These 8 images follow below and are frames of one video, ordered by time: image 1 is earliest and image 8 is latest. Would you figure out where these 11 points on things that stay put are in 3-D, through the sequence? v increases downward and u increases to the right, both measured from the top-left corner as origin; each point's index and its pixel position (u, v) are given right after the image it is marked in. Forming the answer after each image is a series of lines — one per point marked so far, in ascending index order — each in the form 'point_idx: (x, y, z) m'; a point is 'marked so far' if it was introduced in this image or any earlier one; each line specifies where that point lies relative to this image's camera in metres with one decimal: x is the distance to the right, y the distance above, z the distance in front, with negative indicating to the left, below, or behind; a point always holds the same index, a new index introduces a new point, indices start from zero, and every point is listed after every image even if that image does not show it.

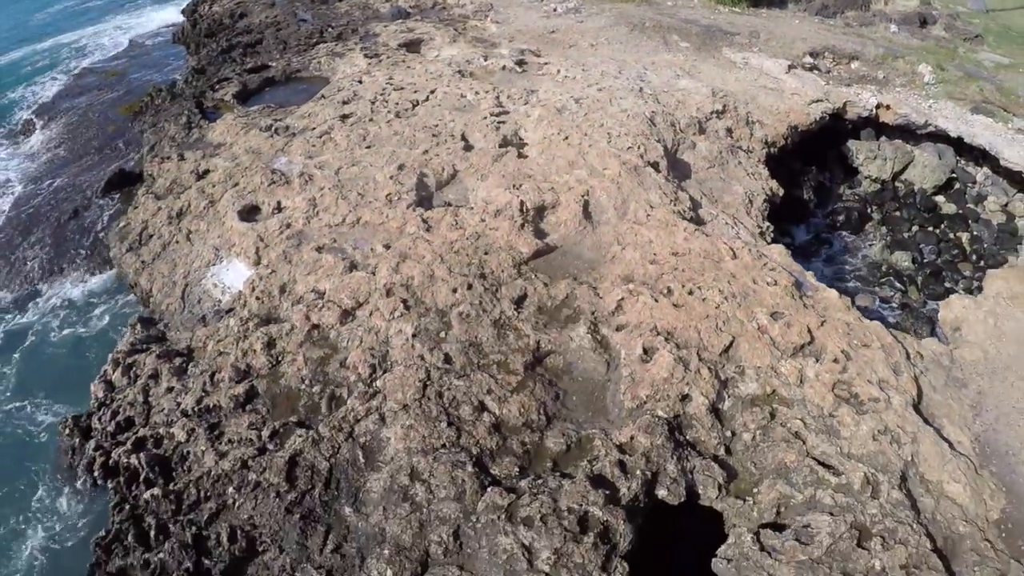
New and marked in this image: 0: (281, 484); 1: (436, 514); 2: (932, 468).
0: (-14.1, -12.3, +11.3) m
1: (-4.2, -13.2, +10.7) m
2: (+28.5, -12.2, +12.5) m
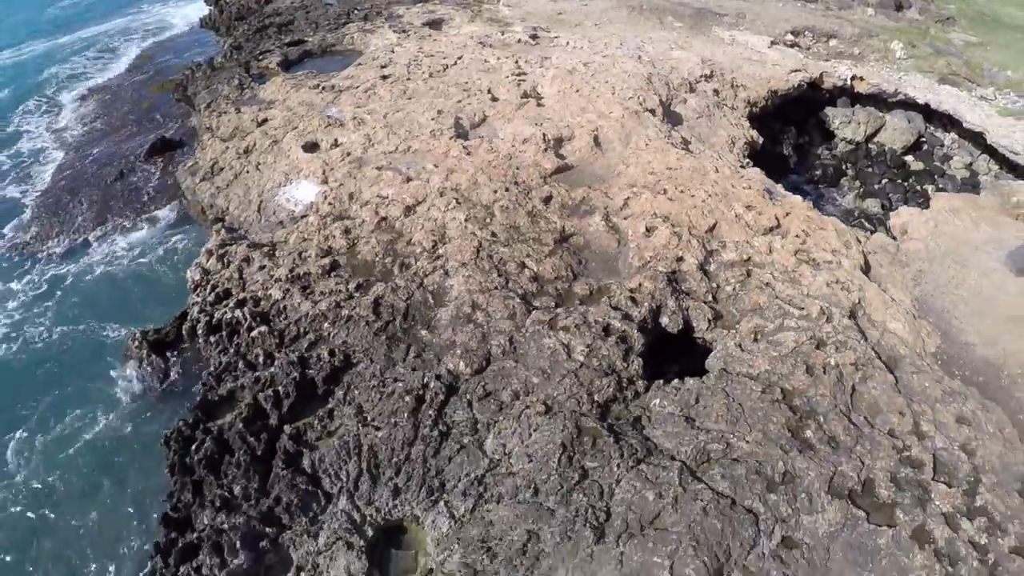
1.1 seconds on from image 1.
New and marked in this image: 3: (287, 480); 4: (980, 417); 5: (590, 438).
0: (-11.0, -2.3, +14.3) m
1: (-1.1, -3.1, +13.8) m
2: (+31.5, -1.8, +15.7) m
3: (-14.5, -12.6, +11.3) m
4: (+34.9, -9.8, +13.3) m
5: (+5.1, -9.6, +11.7) m
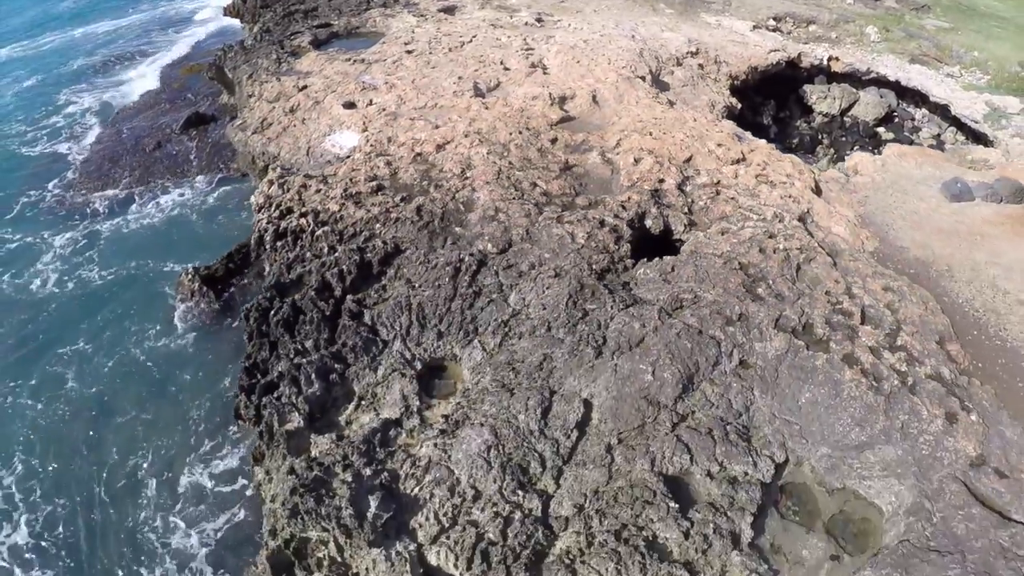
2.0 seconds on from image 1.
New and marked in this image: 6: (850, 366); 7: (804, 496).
0: (-9.5, +6.9, +17.9) m
1: (+0.3, +6.1, +17.3) m
2: (+33.0, +7.5, +19.2) m
3: (-13.0, -3.4, +14.9) m
4: (+36.4, -0.5, +16.8) m
5: (+6.6, -0.3, +15.2) m
6: (+25.8, -6.1, +13.9) m
7: (+21.0, -15.4, +12.2) m
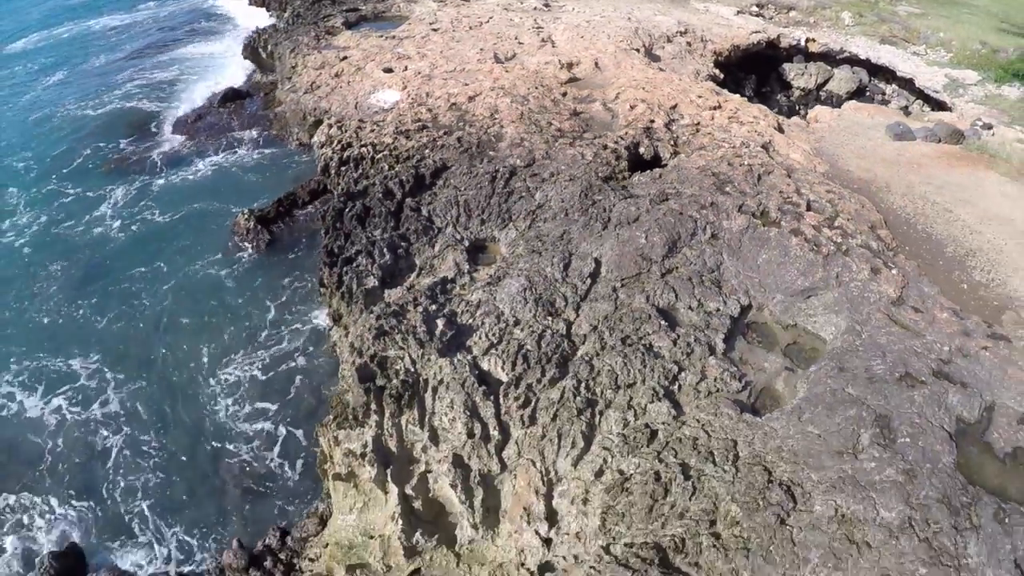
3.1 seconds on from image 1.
0: (-6.9, +17.7, +22.3) m
1: (+3.0, +17.0, +21.8) m
2: (+35.7, +18.6, +23.7) m
3: (-10.3, +7.3, +19.2) m
4: (+39.1, +10.7, +21.1) m
5: (+9.4, +10.6, +19.6) m
6: (+28.6, +5.0, +18.2) m
7: (+23.8, -4.3, +16.4) m
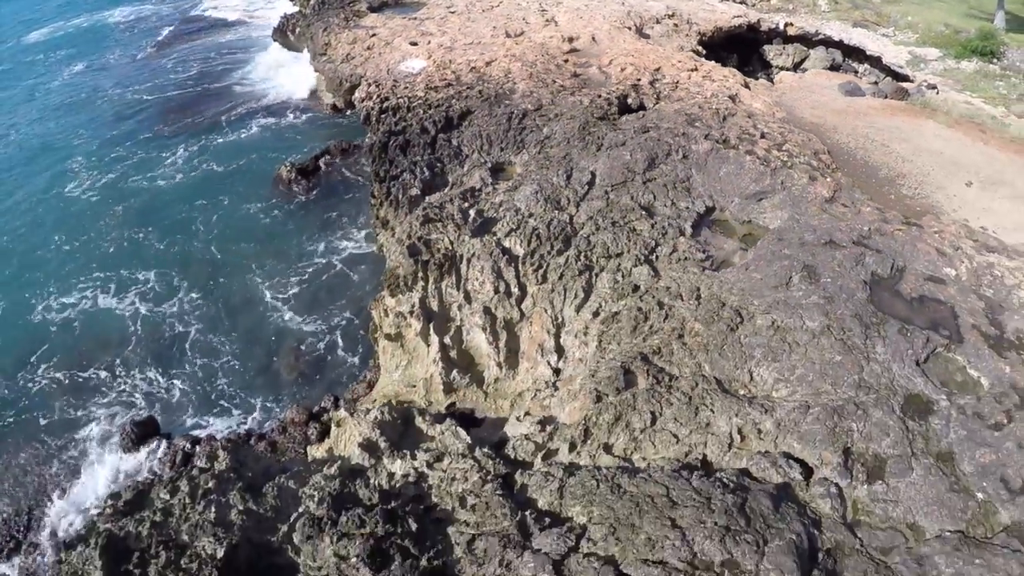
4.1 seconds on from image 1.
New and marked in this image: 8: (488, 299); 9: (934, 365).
0: (-5.2, +29.1, +27.2) m
1: (+4.7, +28.4, +26.6) m
2: (+37.3, +30.1, +28.4) m
3: (-8.6, +18.7, +24.0) m
4: (+40.8, +22.3, +25.8) m
5: (+11.0, +22.0, +24.3) m
6: (+30.3, +16.6, +22.8) m
7: (+25.5, +7.2, +21.0) m
8: (-2.5, -1.2, +18.7) m
9: (+37.3, -6.9, +15.4) m
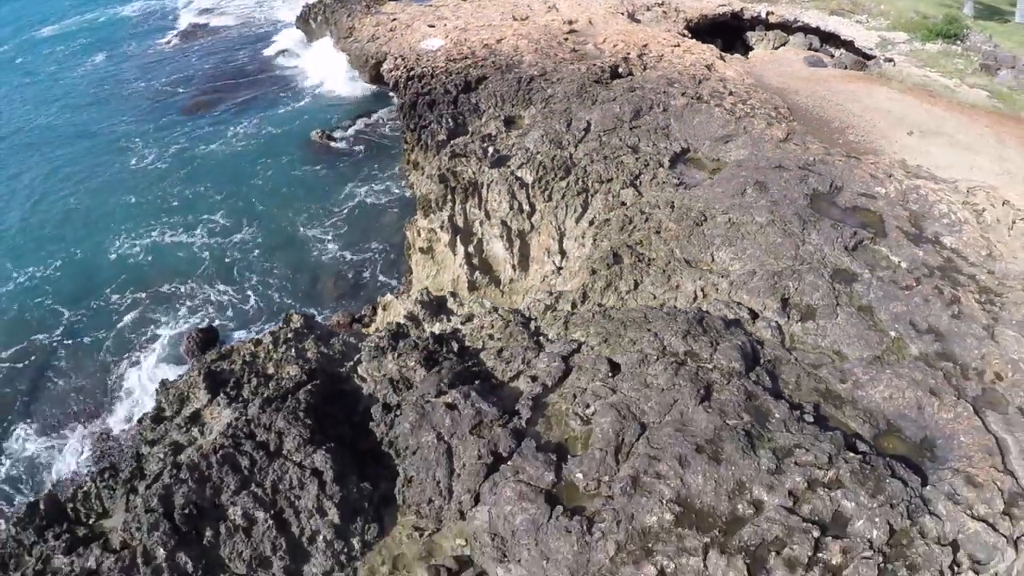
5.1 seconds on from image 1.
0: (-3.8, +39.6, +32.0) m
1: (+6.1, +39.1, +31.4) m
2: (+38.8, +40.9, +33.0) m
3: (-7.1, +29.3, +28.8) m
4: (+42.3, +33.1, +30.3) m
5: (+12.5, +32.7, +29.1) m
6: (+31.7, +27.4, +27.4) m
7: (+27.0, +18.0, +25.5) m
8: (-1.0, +9.4, +23.3) m
9: (+38.8, +4.0, +19.7) m
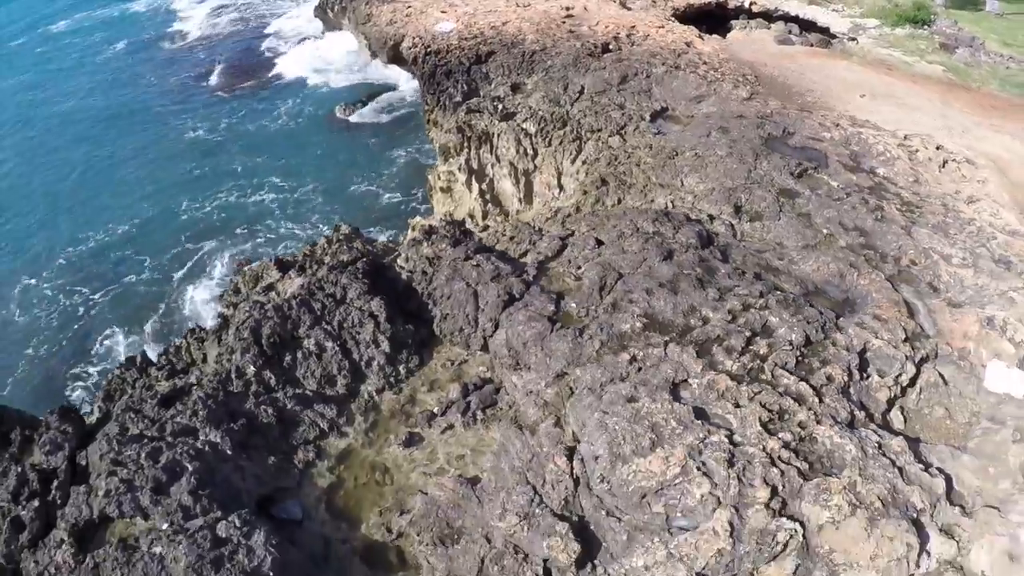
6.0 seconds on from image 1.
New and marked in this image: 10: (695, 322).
0: (-3.0, +50.3, +36.9) m
1: (+6.9, +49.8, +36.2) m
2: (+39.6, +51.7, +37.7) m
3: (-6.3, +40.0, +33.6) m
4: (+43.1, +43.9, +35.0) m
5: (+13.3, +43.5, +33.8) m
6: (+32.6, +38.2, +32.0) m
7: (+27.9, +28.9, +30.1) m
8: (0.0, +20.2, +27.9) m
9: (+39.8, +14.9, +24.2) m
10: (+15.5, -2.9, +15.4) m
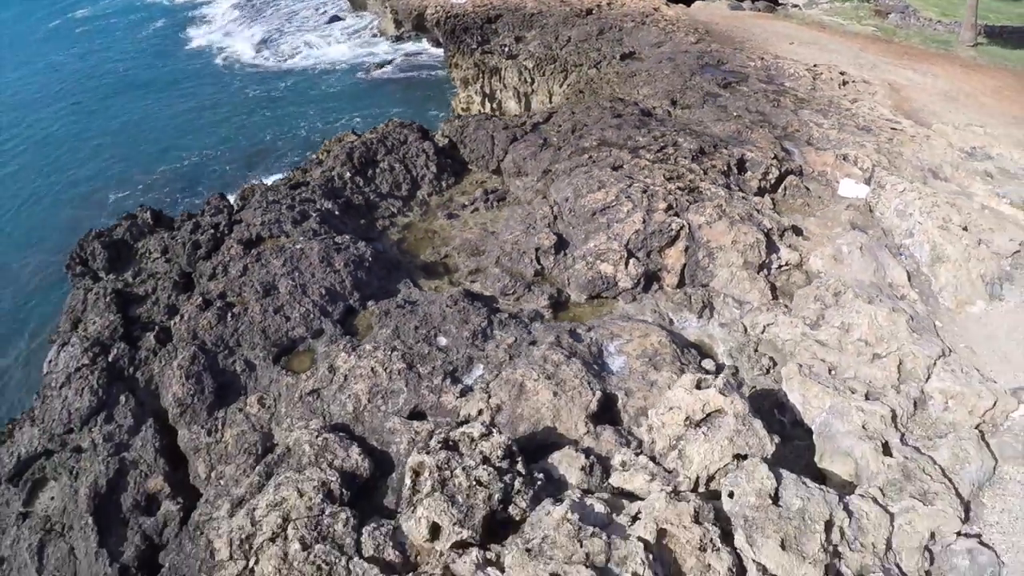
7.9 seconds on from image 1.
0: (-2.5, +72.1, +47.1) m
1: (+7.4, +71.7, +46.2) m
2: (+40.0, +73.8, +47.4) m
3: (-5.8, +61.9, +43.6) m
4: (+43.6, +66.1, +44.4) m
5: (+13.8, +65.5, +43.6) m
6: (+33.0, +60.4, +41.5) m
7: (+28.4, +51.0, +39.4) m
8: (+0.5, +42.3, +37.4) m
9: (+40.2, +37.3, +33.0) m
10: (+16.0, +19.6, +24.1) m
